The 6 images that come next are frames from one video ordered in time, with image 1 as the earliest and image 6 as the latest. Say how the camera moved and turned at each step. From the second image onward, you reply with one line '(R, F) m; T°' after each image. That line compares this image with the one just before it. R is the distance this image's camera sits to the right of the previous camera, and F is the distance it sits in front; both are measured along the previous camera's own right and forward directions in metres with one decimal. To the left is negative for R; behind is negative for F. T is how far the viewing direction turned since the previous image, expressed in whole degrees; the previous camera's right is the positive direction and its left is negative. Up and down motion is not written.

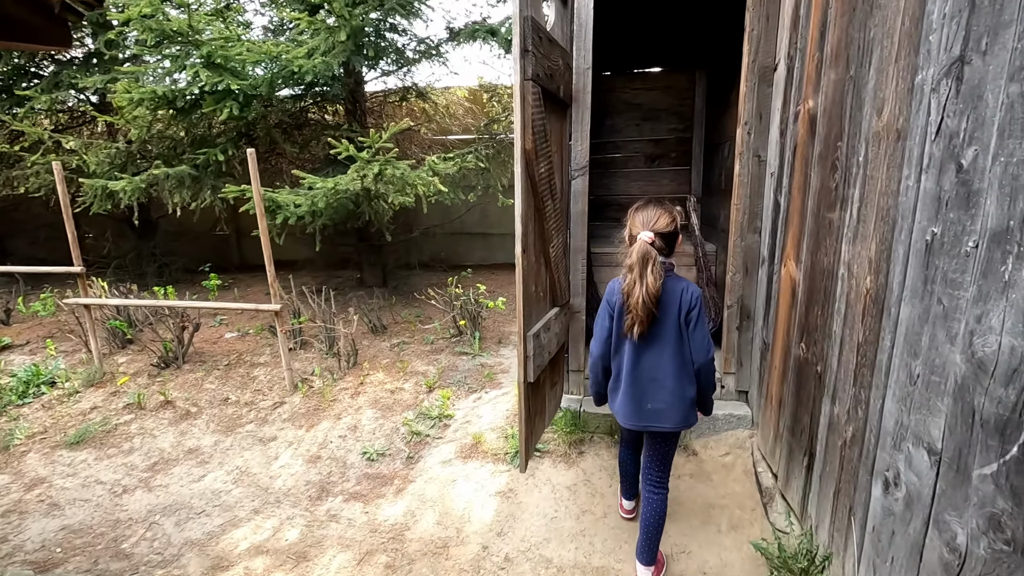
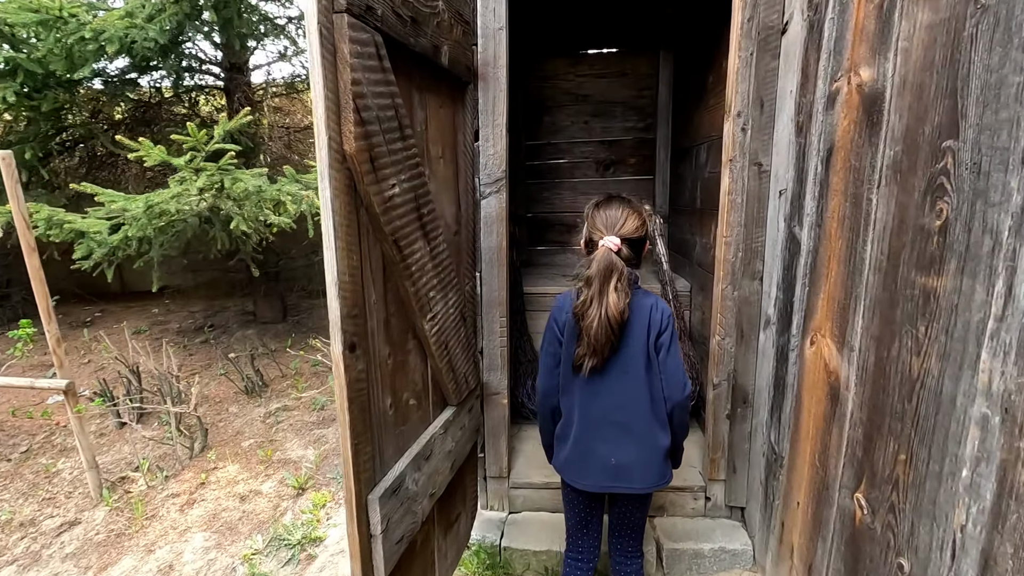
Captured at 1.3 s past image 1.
(+0.3, +1.0) m; +4°
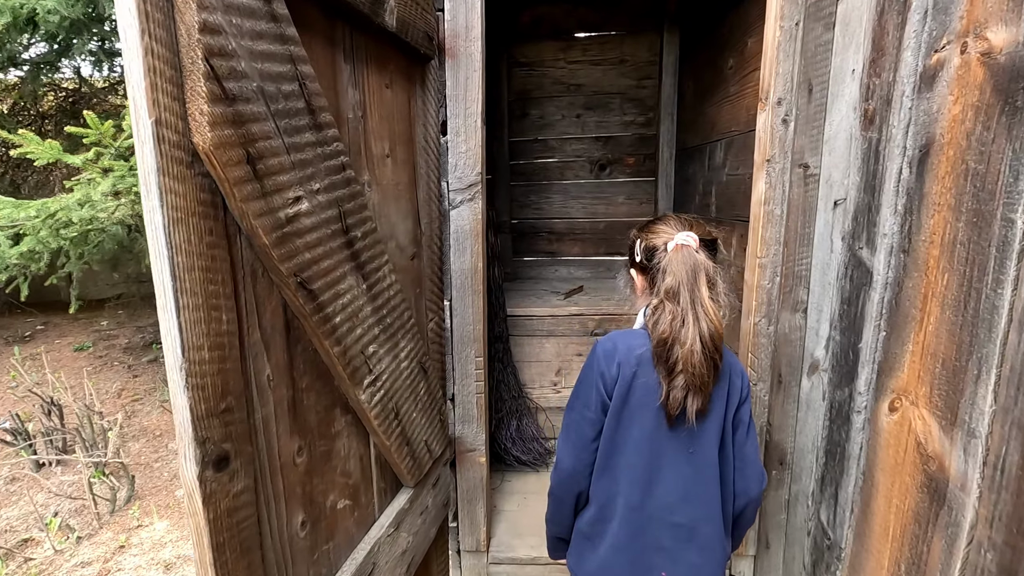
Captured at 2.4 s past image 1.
(0.0, +0.4) m; +1°
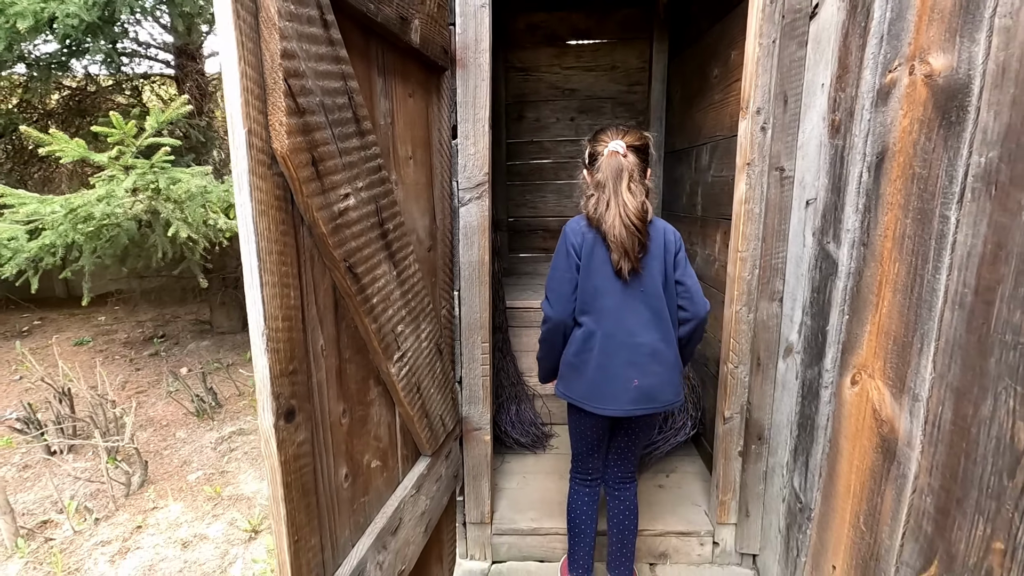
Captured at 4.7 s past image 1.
(-0.1, -0.1) m; +1°
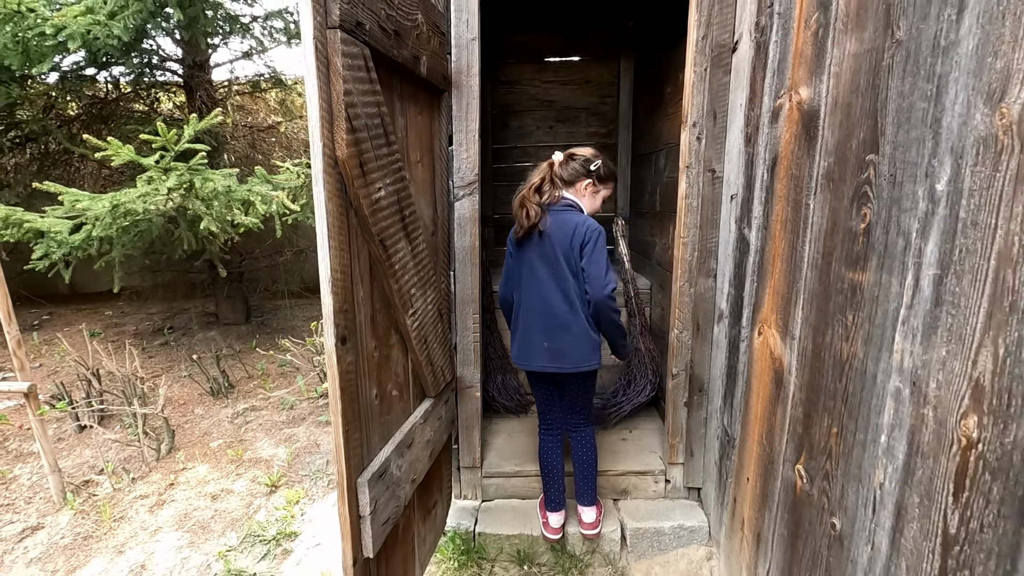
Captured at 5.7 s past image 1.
(0.0, -0.4) m; +1°
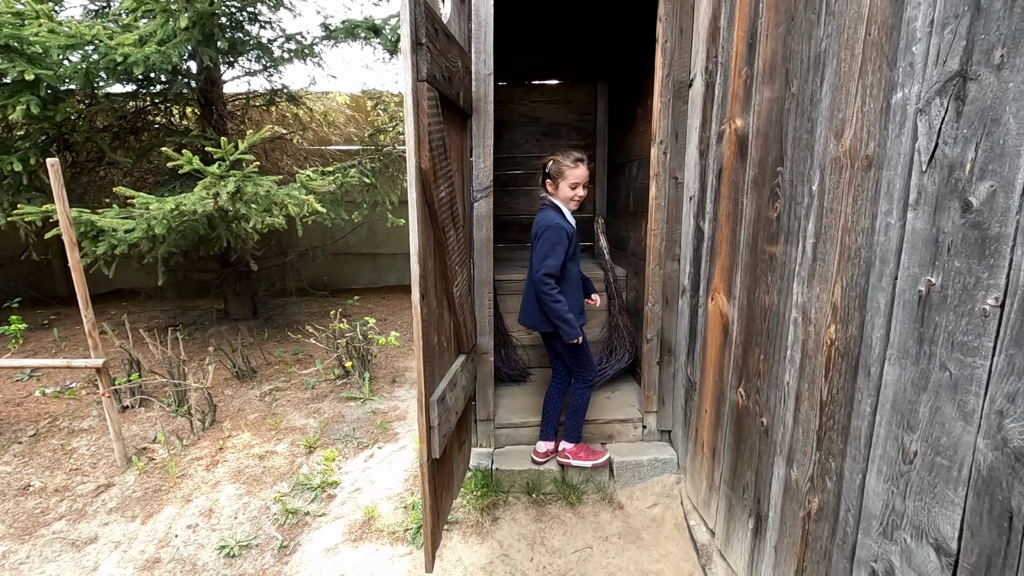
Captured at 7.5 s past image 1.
(-0.2, -0.5) m; +3°
